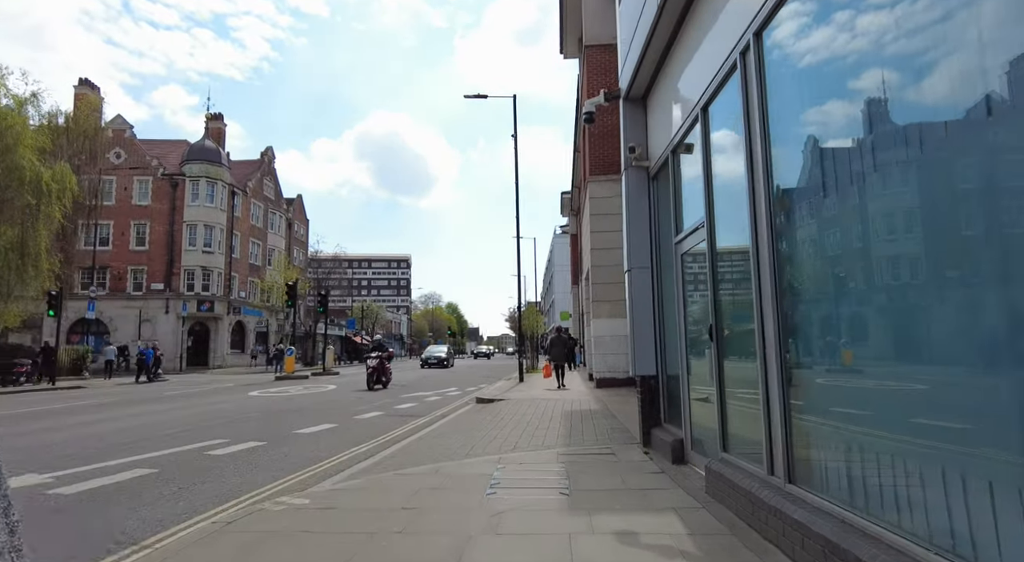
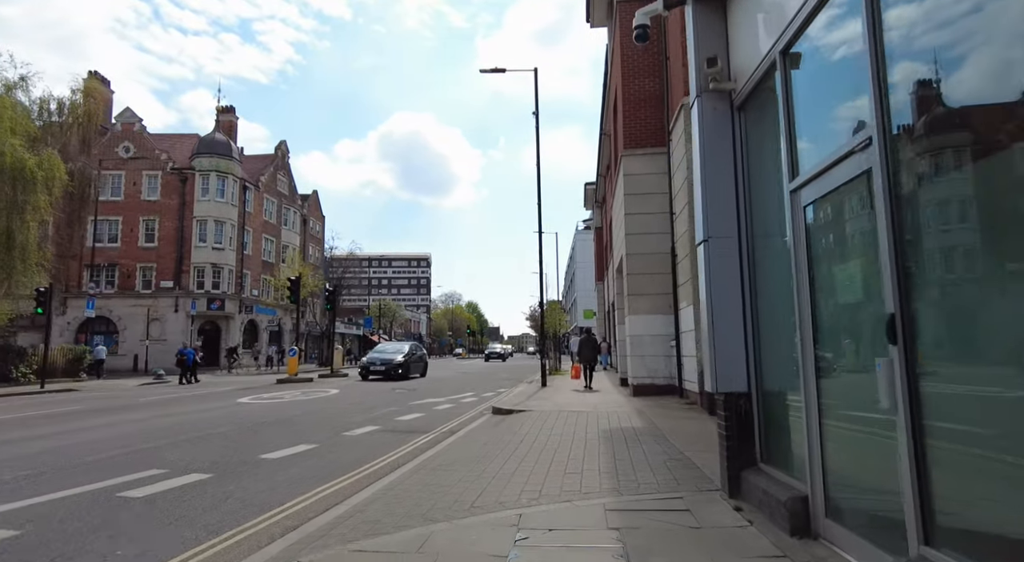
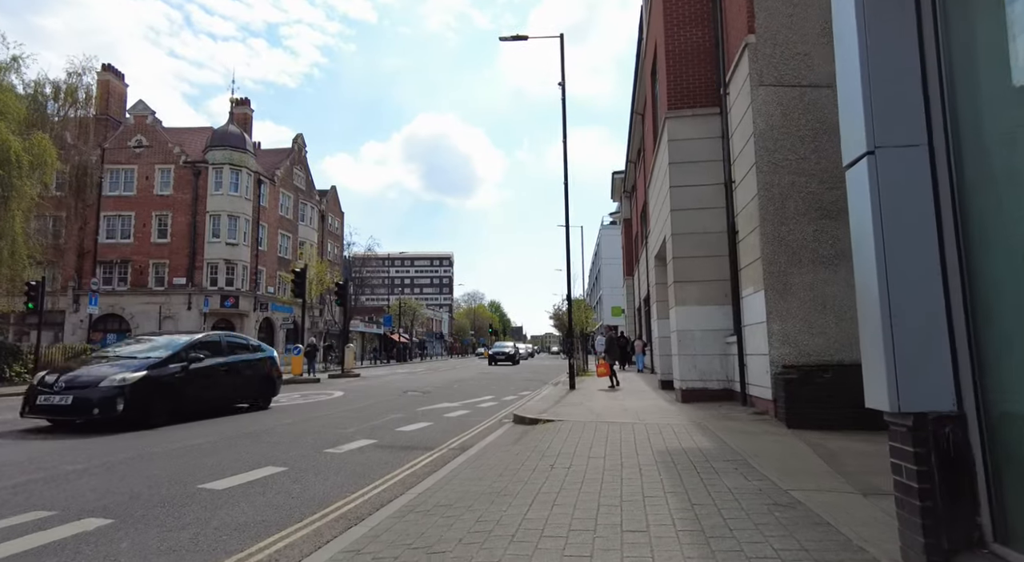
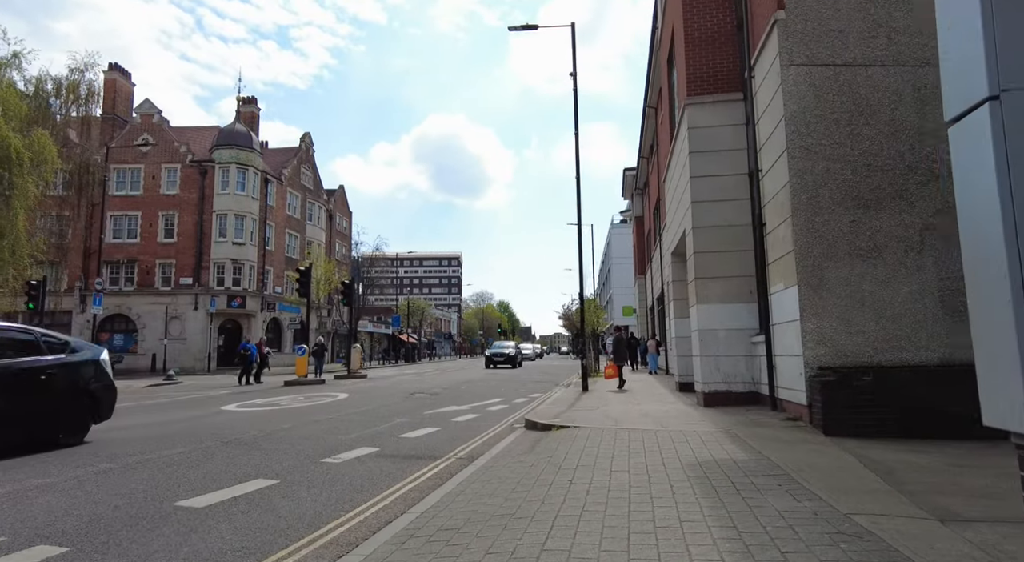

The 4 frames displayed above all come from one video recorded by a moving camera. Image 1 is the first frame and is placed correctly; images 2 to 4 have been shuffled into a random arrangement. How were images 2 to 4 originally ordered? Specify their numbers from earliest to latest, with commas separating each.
2, 3, 4
